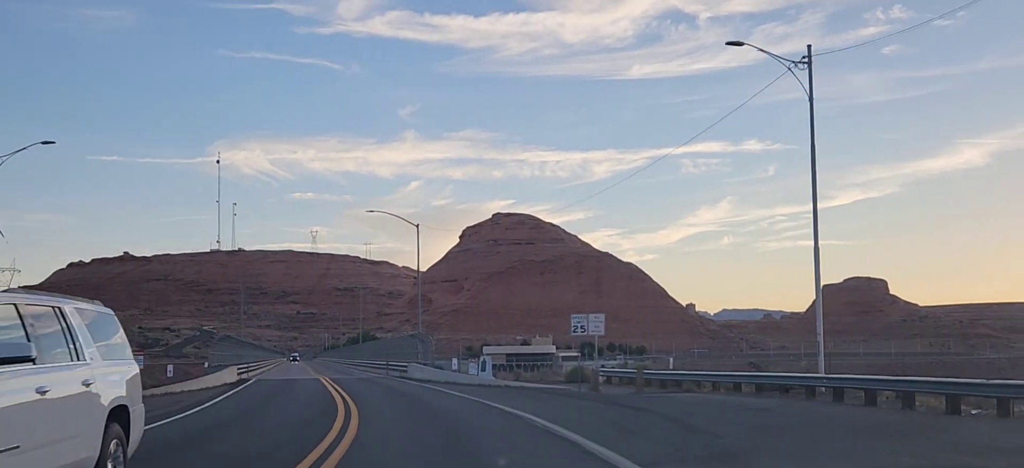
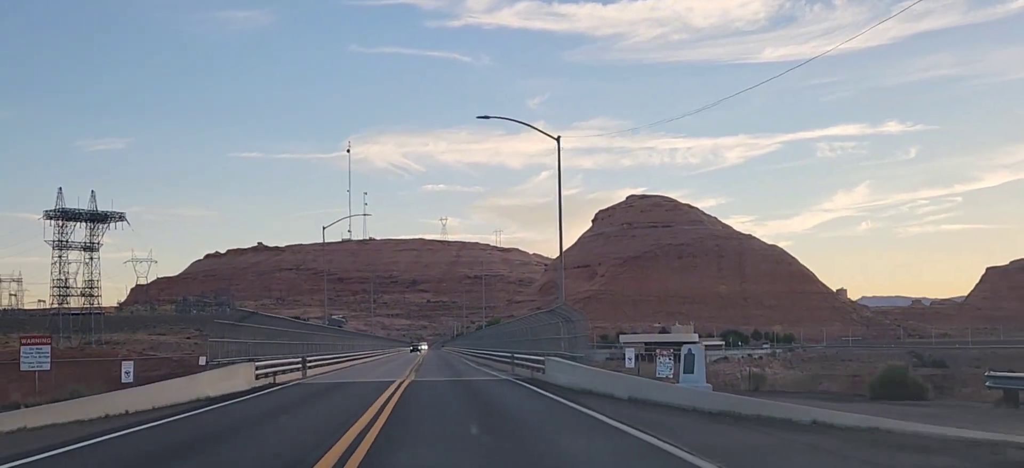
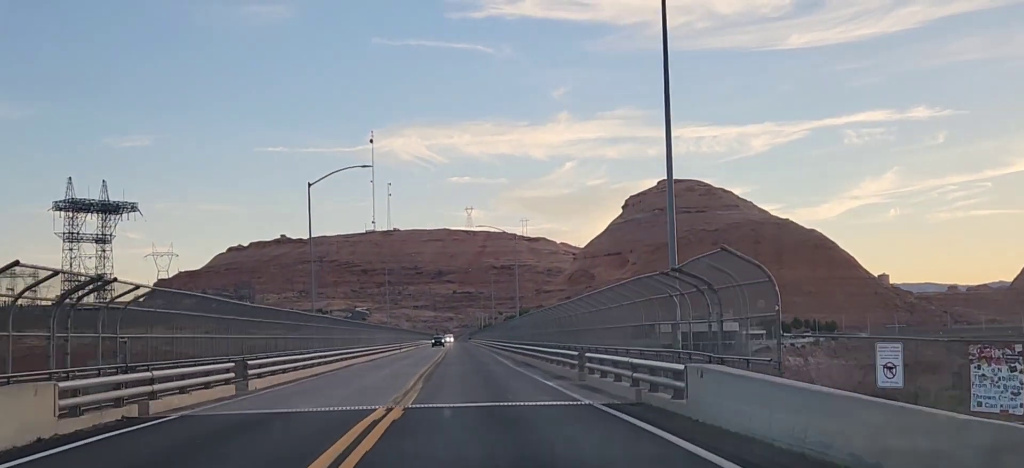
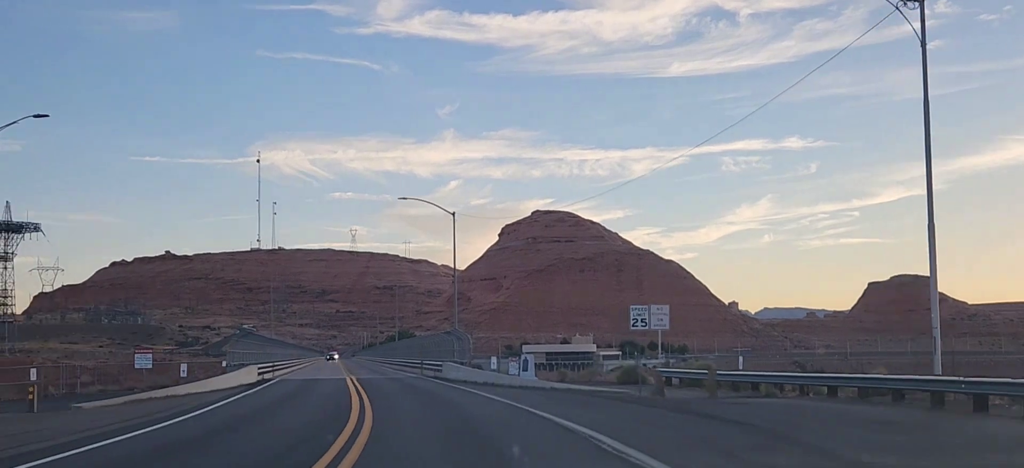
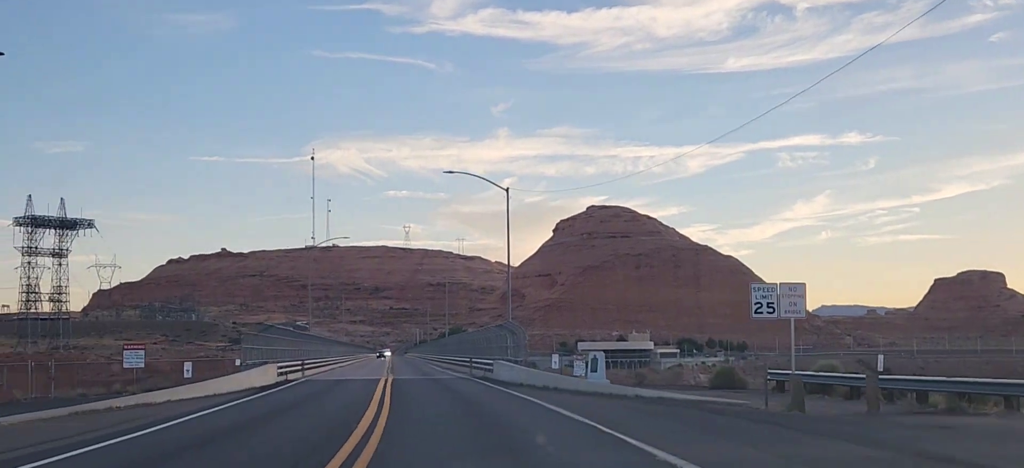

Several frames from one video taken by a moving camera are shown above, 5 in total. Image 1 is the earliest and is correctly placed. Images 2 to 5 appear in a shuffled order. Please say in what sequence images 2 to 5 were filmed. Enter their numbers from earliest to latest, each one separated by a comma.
4, 5, 2, 3
